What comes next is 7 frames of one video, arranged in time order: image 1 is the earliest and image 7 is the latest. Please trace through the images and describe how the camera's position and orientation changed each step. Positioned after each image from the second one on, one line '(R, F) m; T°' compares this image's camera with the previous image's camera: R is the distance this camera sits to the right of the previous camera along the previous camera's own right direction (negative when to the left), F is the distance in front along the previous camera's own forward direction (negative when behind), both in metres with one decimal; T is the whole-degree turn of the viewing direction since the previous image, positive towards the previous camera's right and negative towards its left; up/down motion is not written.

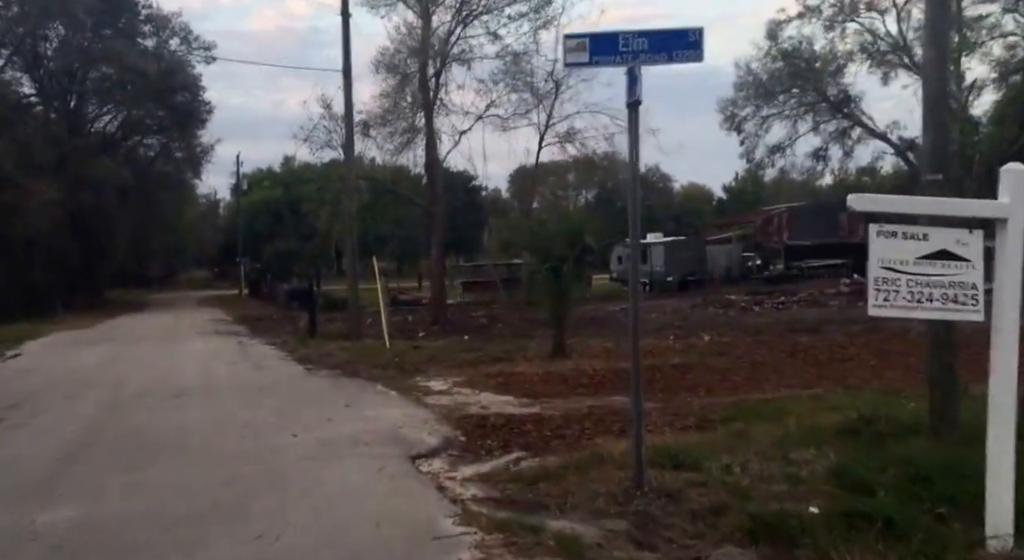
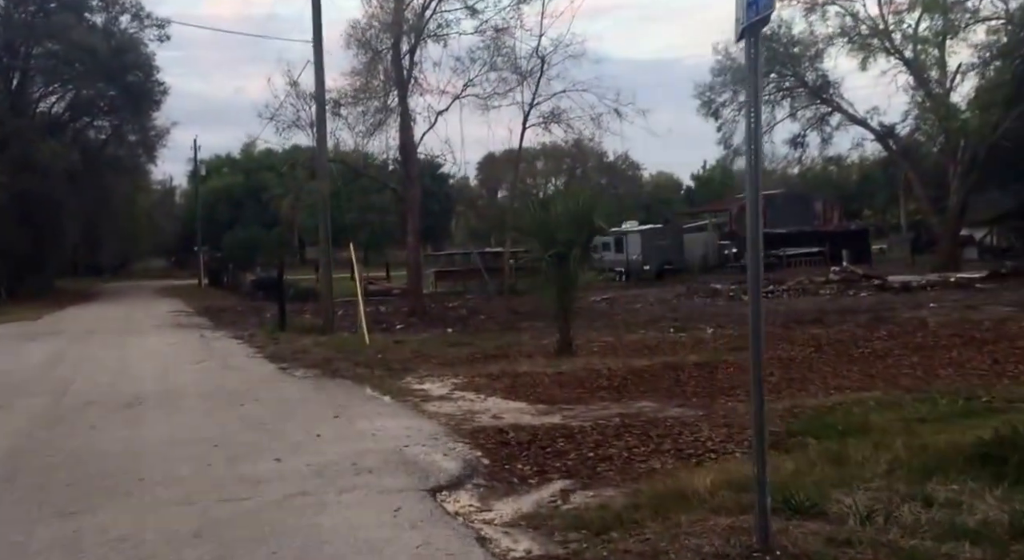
(-0.6, +1.7) m; +2°
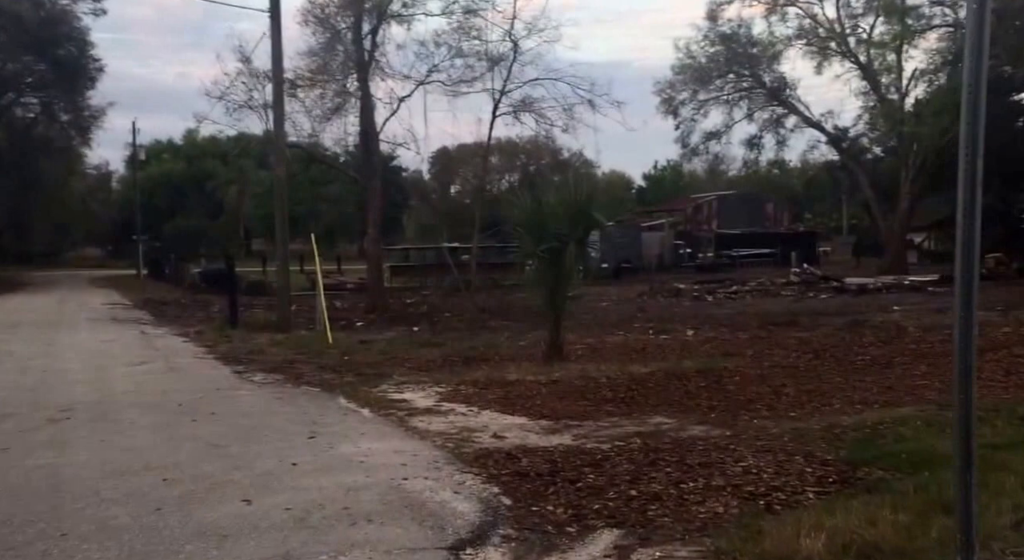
(-0.6, +1.4) m; +3°
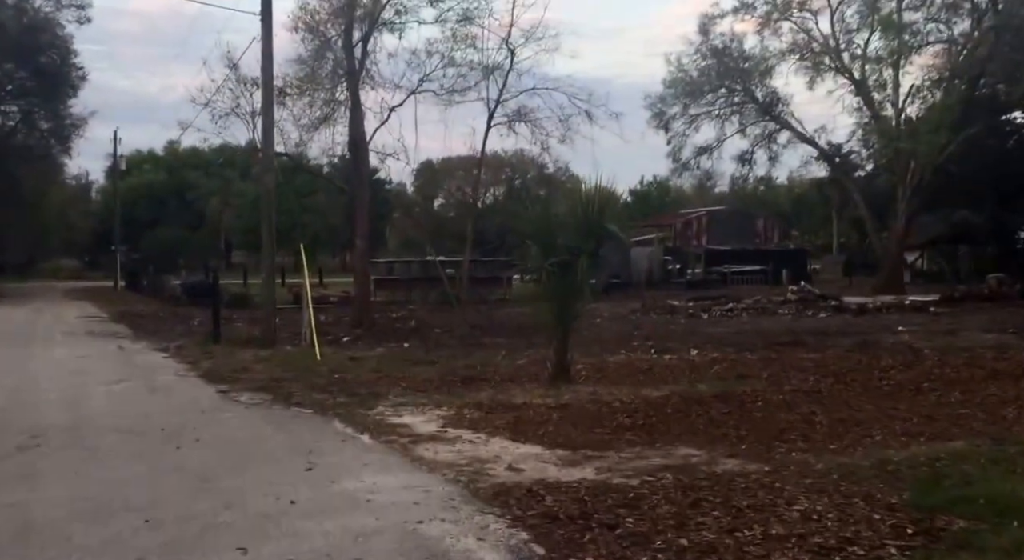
(-0.3, +0.8) m; +1°
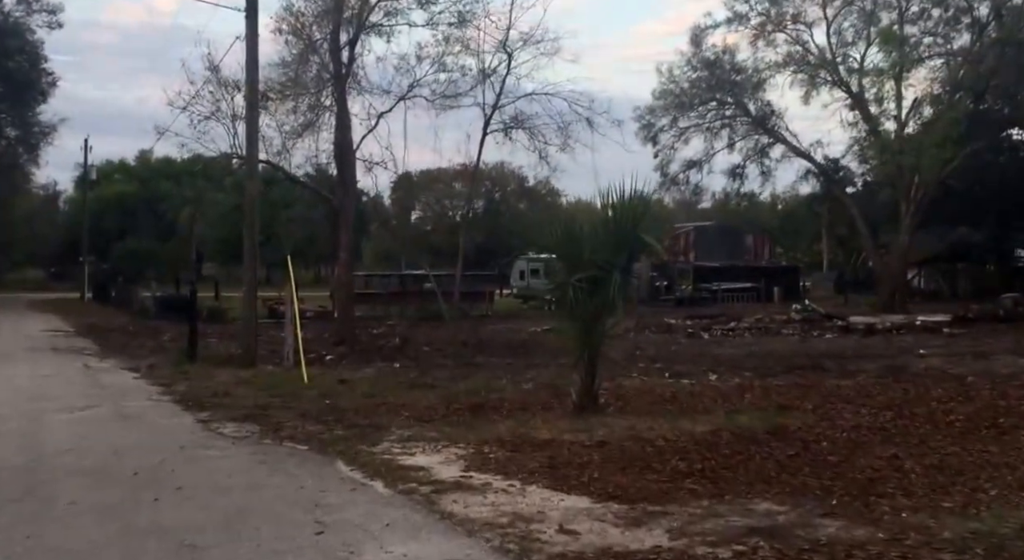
(-0.6, +1.5) m; +2°
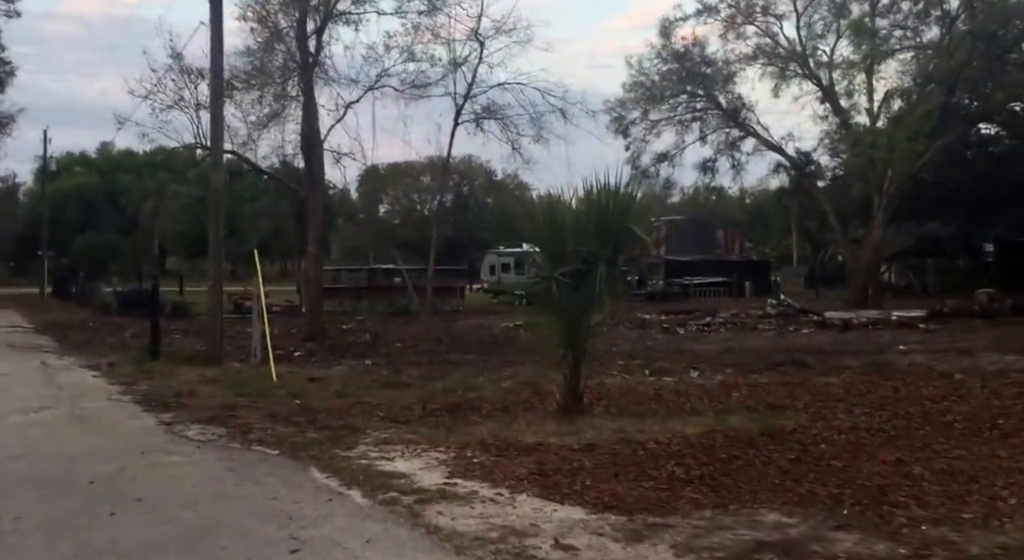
(-0.2, +0.6) m; +2°
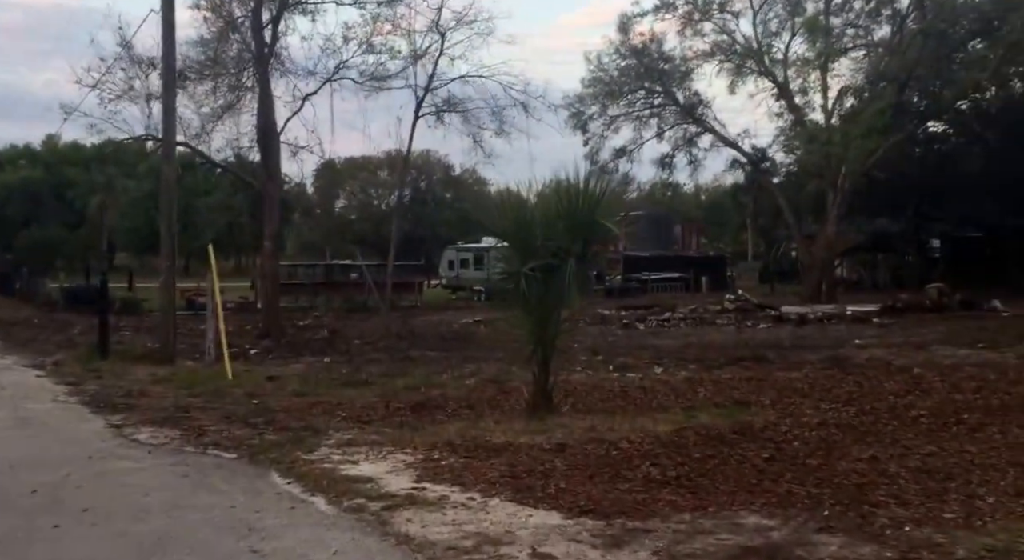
(-0.1, +0.3) m; +3°
